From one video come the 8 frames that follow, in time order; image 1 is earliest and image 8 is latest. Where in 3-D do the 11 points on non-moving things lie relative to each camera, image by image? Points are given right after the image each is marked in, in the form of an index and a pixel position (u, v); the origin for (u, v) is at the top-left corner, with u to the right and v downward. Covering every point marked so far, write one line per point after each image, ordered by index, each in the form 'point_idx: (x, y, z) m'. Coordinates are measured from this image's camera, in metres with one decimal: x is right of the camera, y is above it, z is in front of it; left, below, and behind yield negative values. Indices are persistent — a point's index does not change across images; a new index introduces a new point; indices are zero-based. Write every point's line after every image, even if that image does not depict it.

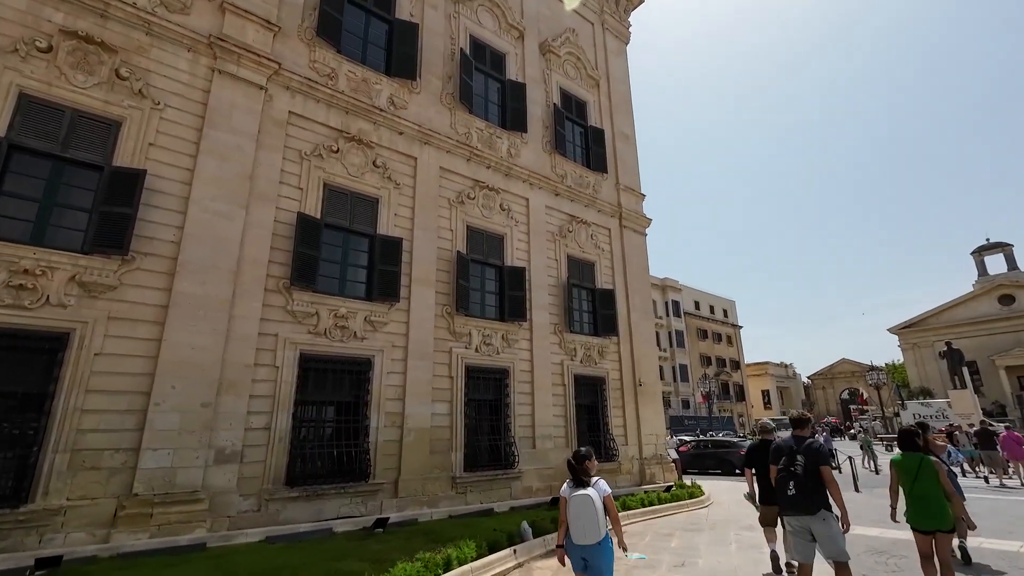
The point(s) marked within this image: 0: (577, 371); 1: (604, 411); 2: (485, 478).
0: (+1.8, -2.3, +13.2) m
1: (+2.6, -3.4, +13.6) m
2: (-0.6, -4.1, +10.5) m
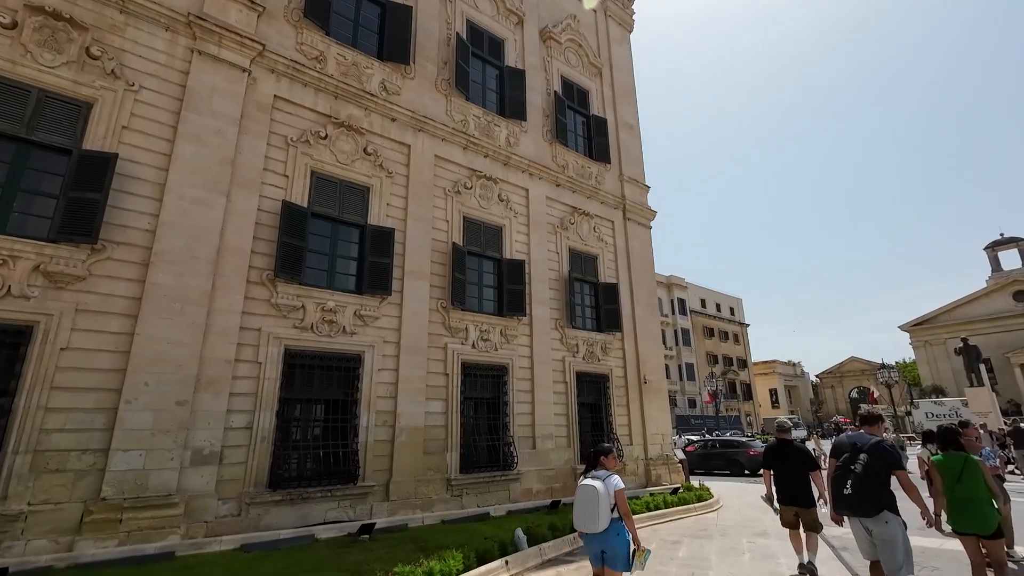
0: (+1.8, -2.1, +12.7) m
1: (+2.6, -3.3, +13.0) m
2: (-0.6, -4.0, +10.0) m
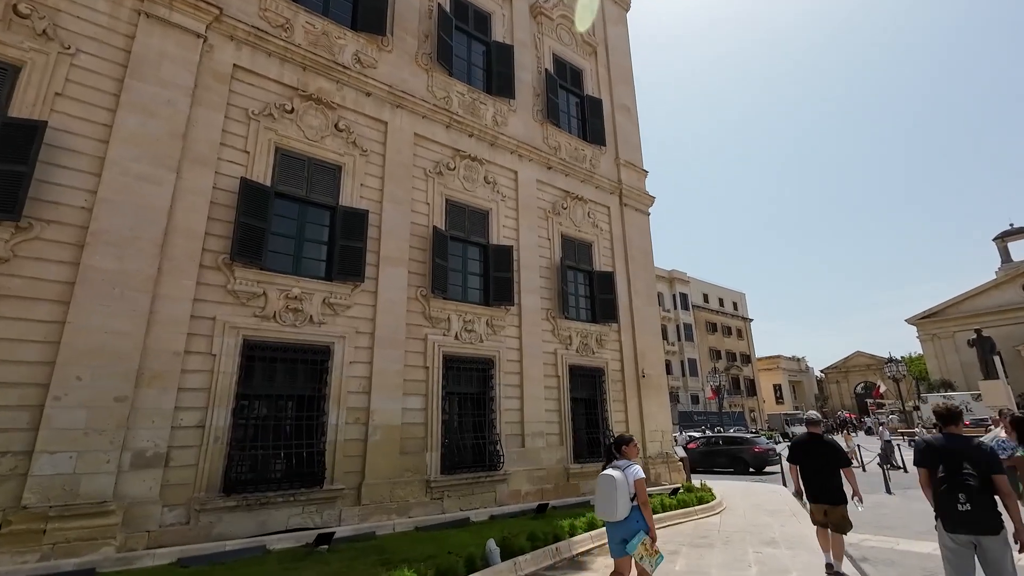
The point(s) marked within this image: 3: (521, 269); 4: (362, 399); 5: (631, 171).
0: (+1.5, -1.8, +12.0) m
1: (+2.3, -3.0, +12.3) m
2: (-0.9, -3.7, +9.3) m
3: (+0.2, +0.5, +11.6) m
4: (-2.7, -2.0, +8.6) m
5: (+3.7, +3.7, +15.1) m
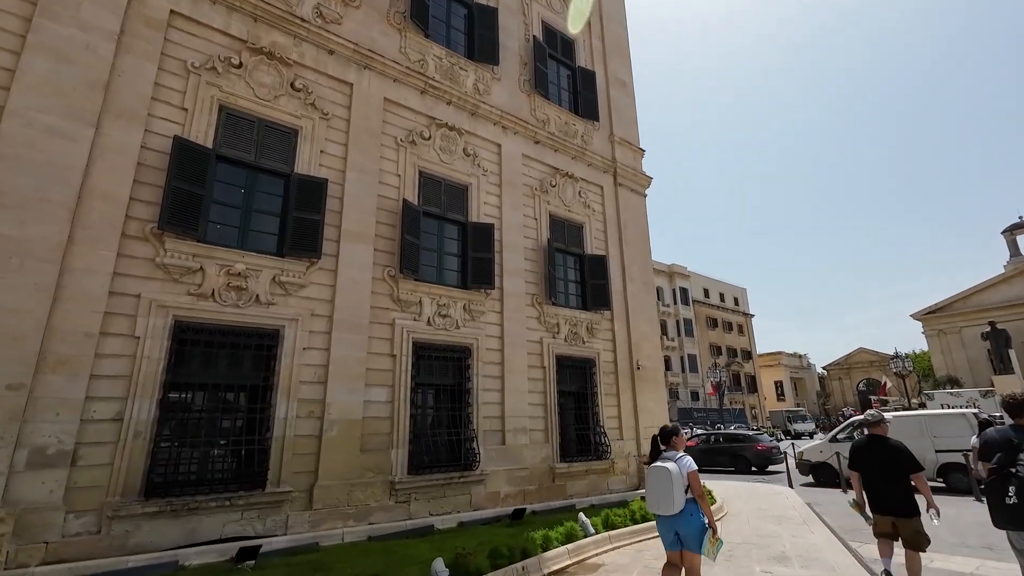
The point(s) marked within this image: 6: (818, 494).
0: (+1.1, -1.4, +11.0) m
1: (+1.9, -2.6, +11.3) m
2: (-1.3, -3.3, +8.3) m
3: (-0.2, +0.8, +10.6) m
4: (-3.1, -1.6, +7.6) m
5: (+3.3, +4.1, +14.1) m
6: (+6.7, -4.5, +10.7) m
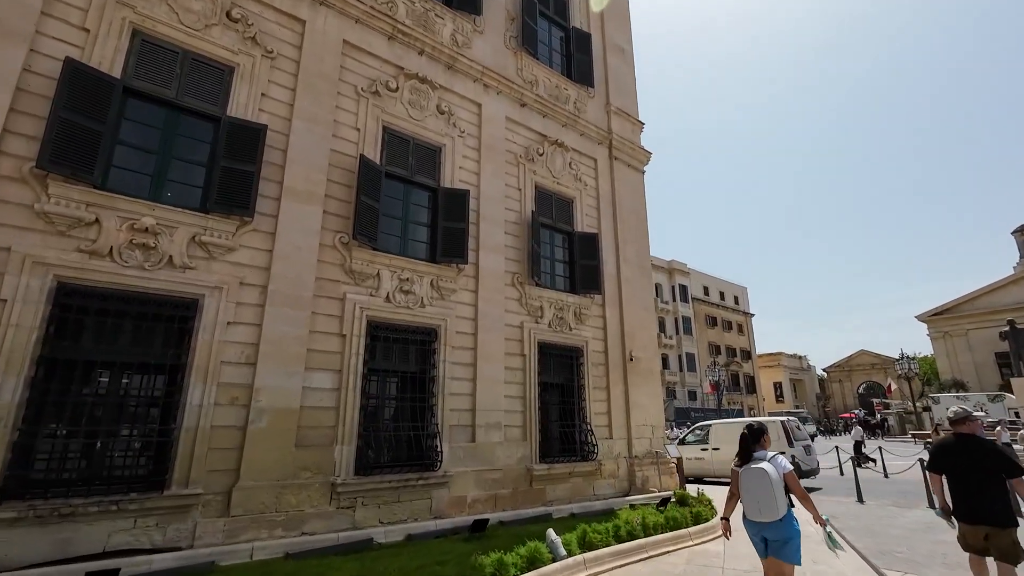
0: (+0.6, -1.0, +9.7) m
1: (+1.4, -2.2, +10.1) m
2: (-1.8, -2.9, +7.1) m
3: (-0.6, +1.3, +9.4) m
4: (-3.5, -1.1, +6.4) m
5: (+2.9, +4.5, +12.8) m
6: (+6.2, -4.2, +9.5) m
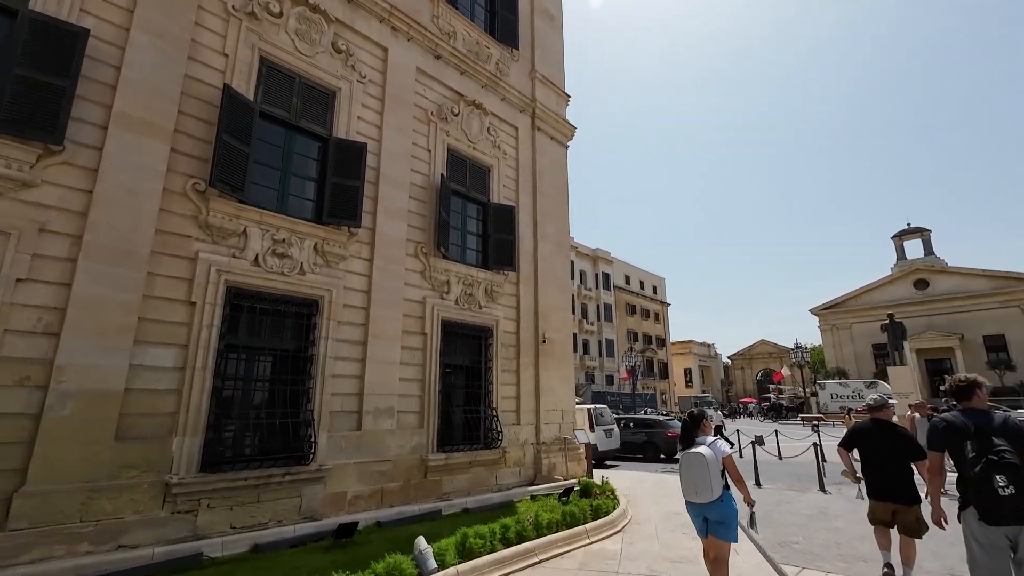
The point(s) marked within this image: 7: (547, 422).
0: (-1.2, -0.5, +8.9) m
1: (-0.5, -1.7, +9.4) m
2: (-3.2, -2.4, +5.9) m
3: (-2.2, +1.8, +8.2) m
4: (-4.8, -0.6, +4.9) m
5: (+0.9, +5.0, +12.1) m
6: (+4.3, -3.9, +9.5) m
7: (+0.7, -2.8, +10.2) m
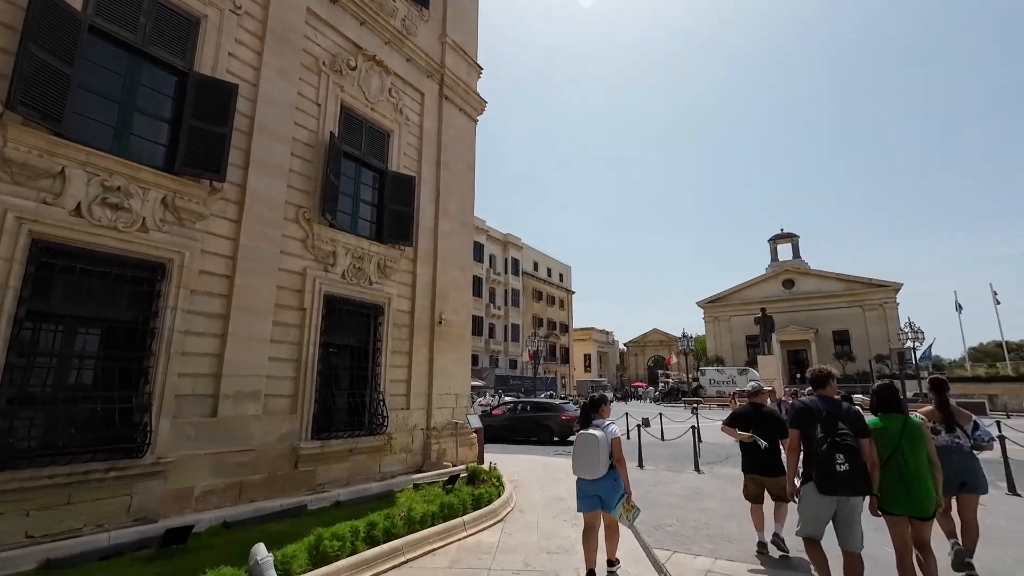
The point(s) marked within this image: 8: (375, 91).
0: (-3.0, 0.0, +8.0) m
1: (-2.4, -1.2, +8.7) m
2: (-4.6, -1.9, +4.8) m
3: (-3.8, +2.3, +7.2) m
4: (-5.8, -0.1, +3.5) m
5: (-1.2, +5.5, +11.4) m
6: (+2.1, -3.7, +9.8) m
7: (-1.5, -2.4, +9.8) m
8: (-2.6, +3.7, +9.3) m
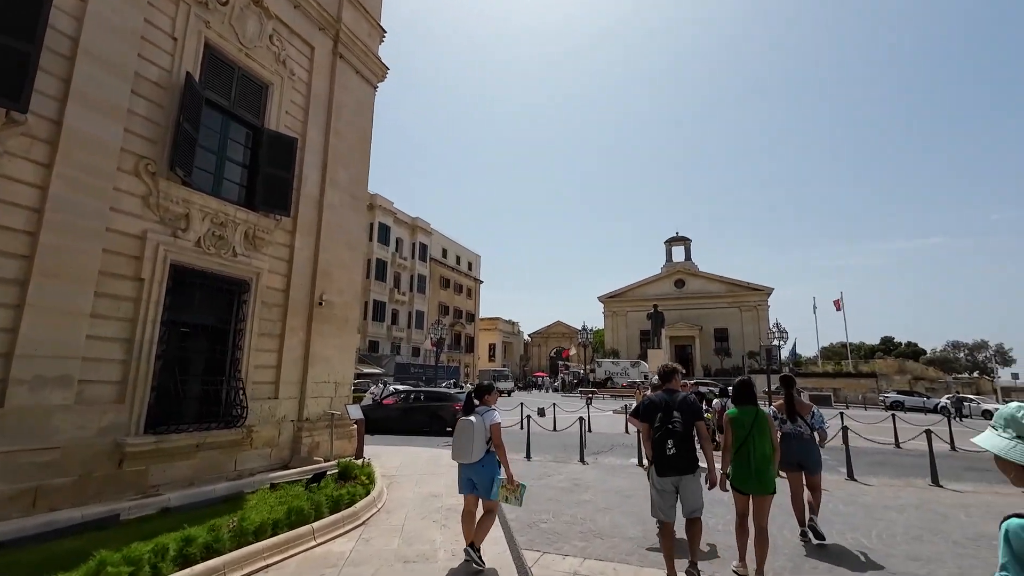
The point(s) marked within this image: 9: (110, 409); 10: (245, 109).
0: (-4.6, +0.4, +6.9) m
1: (-4.3, -0.8, +7.6) m
2: (-5.7, -1.5, +3.5) m
3: (-5.2, +2.7, +5.8) m
4: (-6.6, +0.4, +1.9) m
5: (-3.3, +5.9, +10.4) m
6: (-0.2, -3.4, +9.5) m
7: (-3.6, -2.0, +8.9) m
8: (-4.3, +4.2, +8.1) m
9: (-4.9, -1.5, +5.9) m
10: (-4.4, +2.9, +8.0) m
